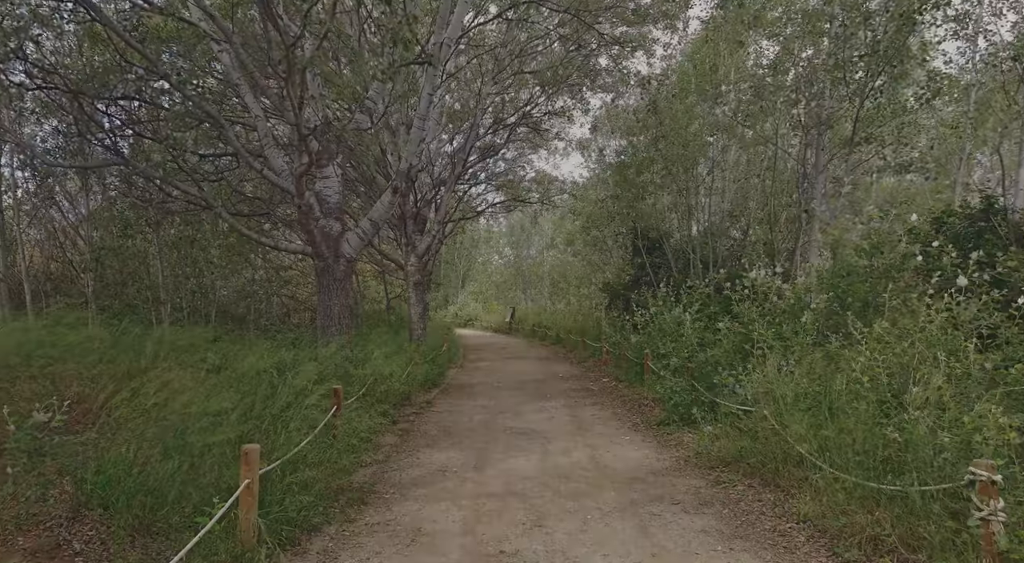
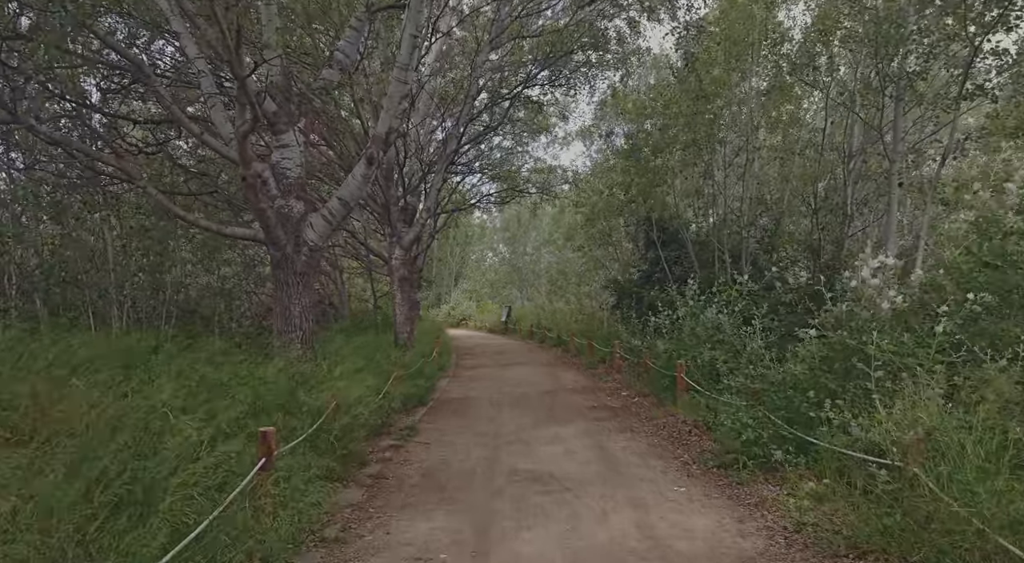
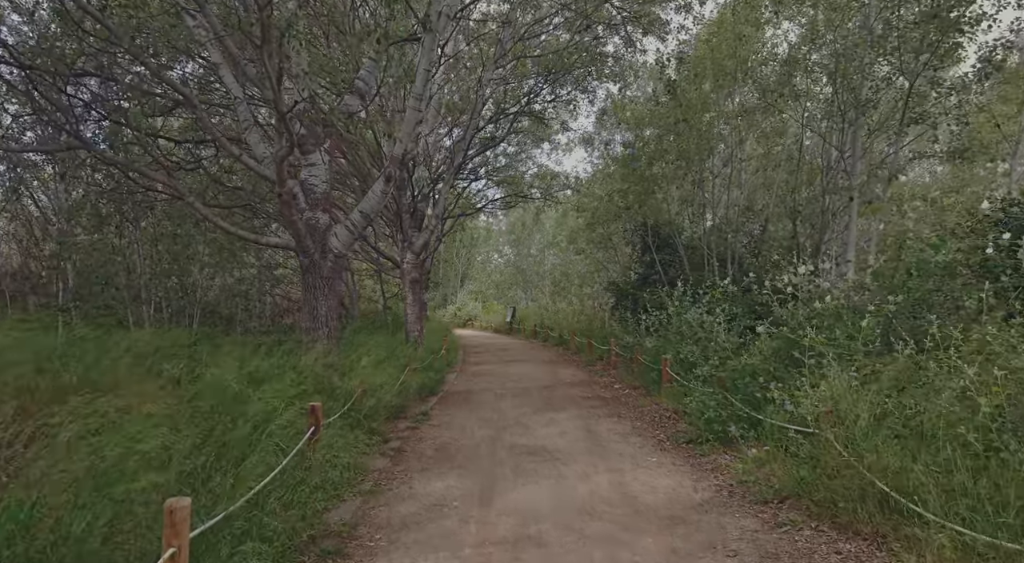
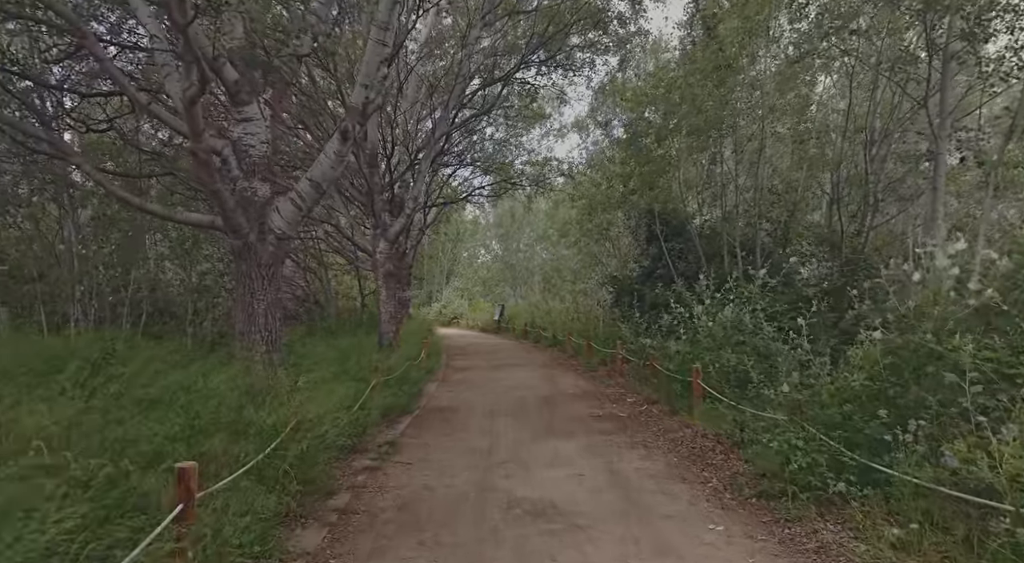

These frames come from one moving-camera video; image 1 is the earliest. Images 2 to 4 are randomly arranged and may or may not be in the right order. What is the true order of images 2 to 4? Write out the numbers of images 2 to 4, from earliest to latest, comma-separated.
3, 2, 4
